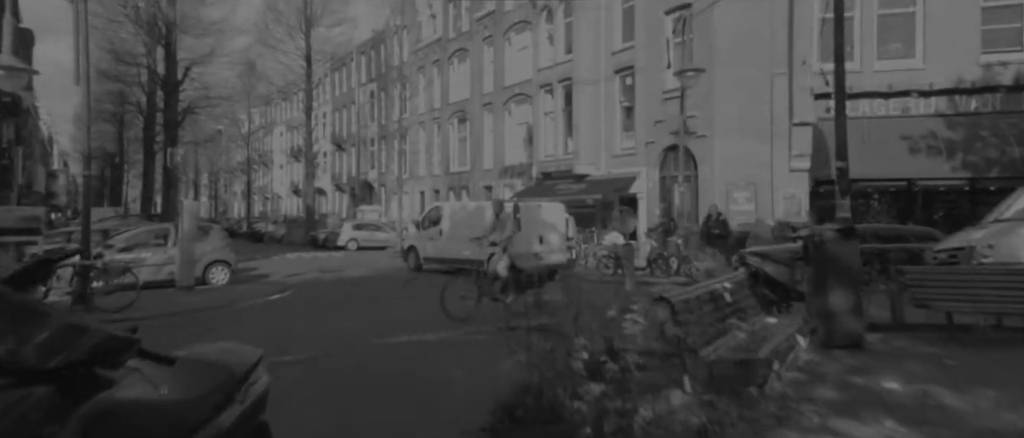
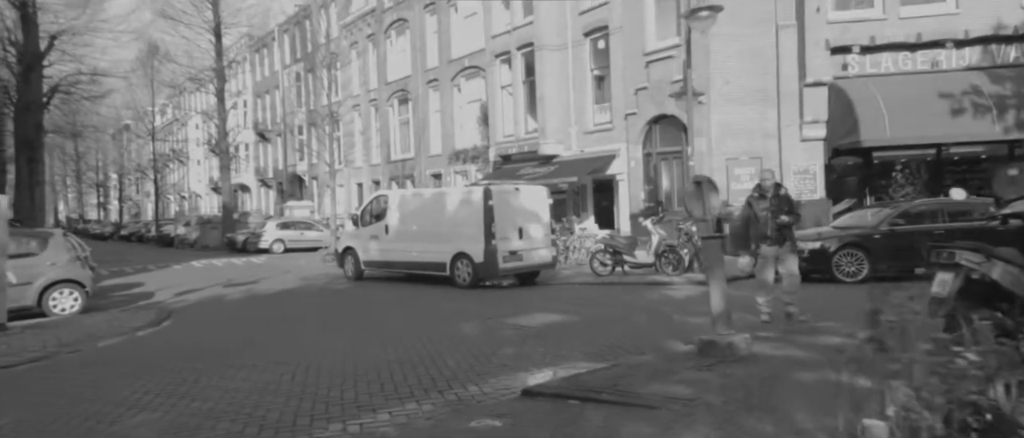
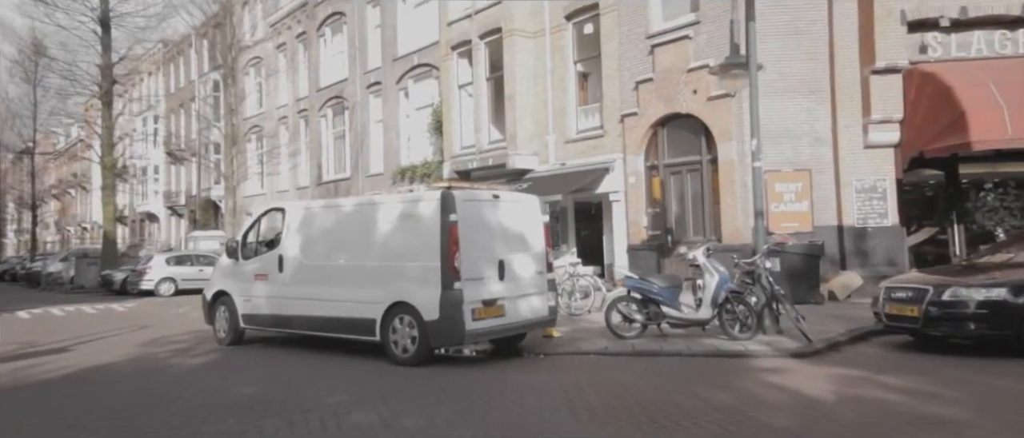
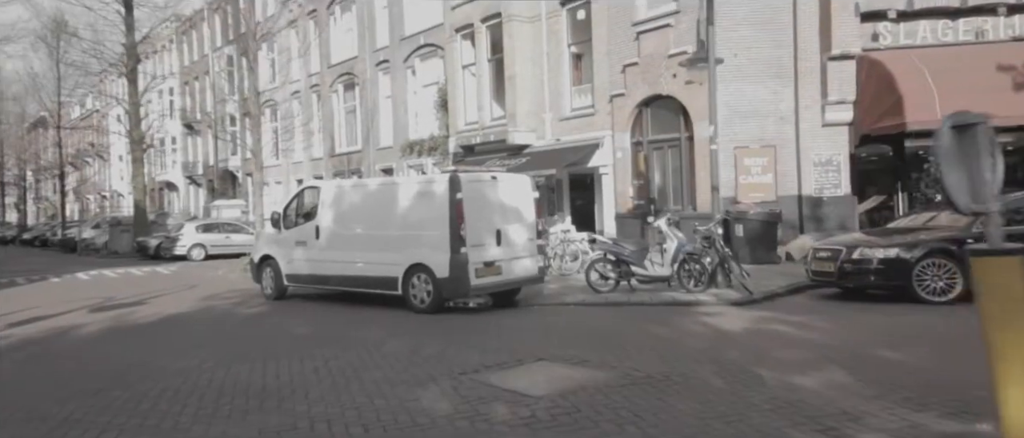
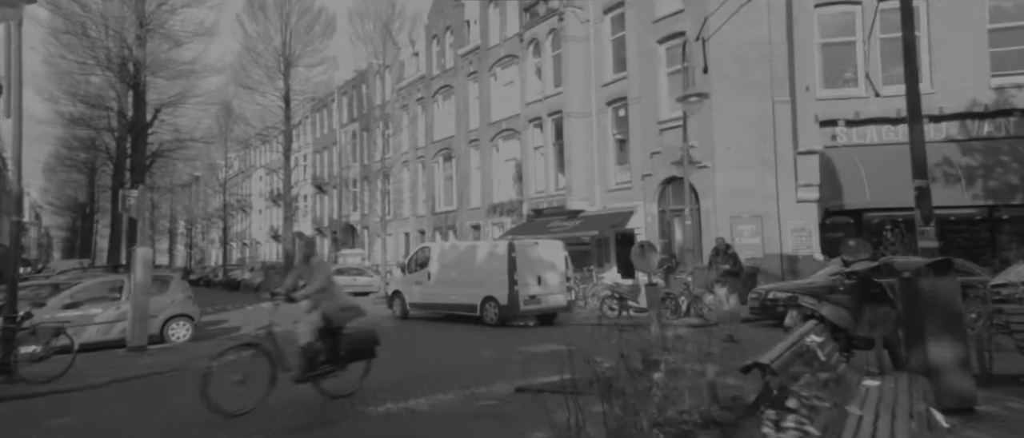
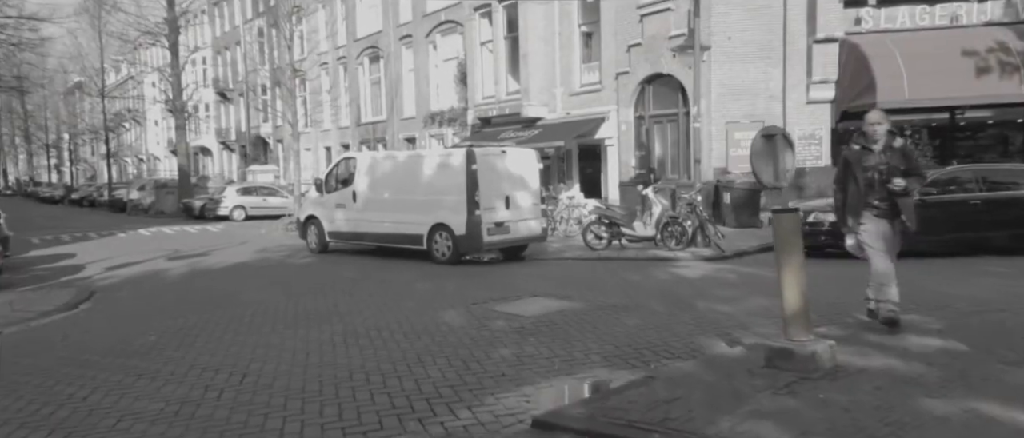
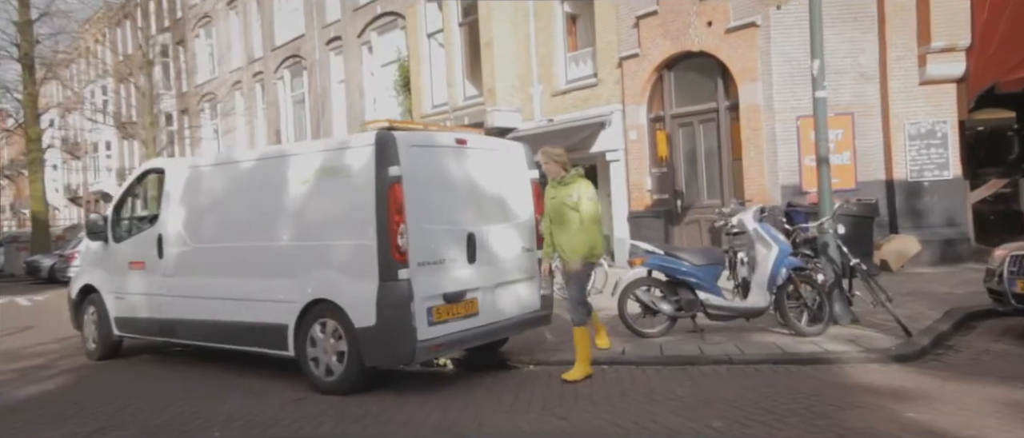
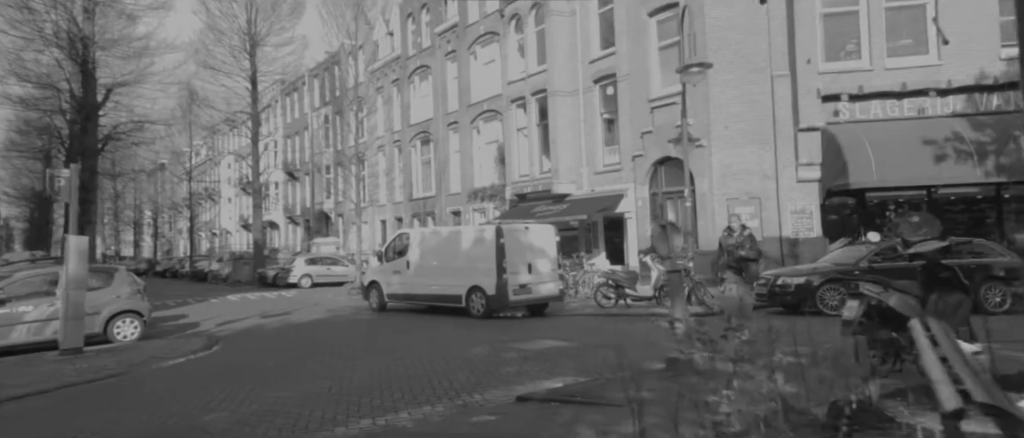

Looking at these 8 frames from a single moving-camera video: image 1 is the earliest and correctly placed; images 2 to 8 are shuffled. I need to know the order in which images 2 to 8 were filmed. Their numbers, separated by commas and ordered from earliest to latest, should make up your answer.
5, 8, 2, 6, 4, 3, 7
